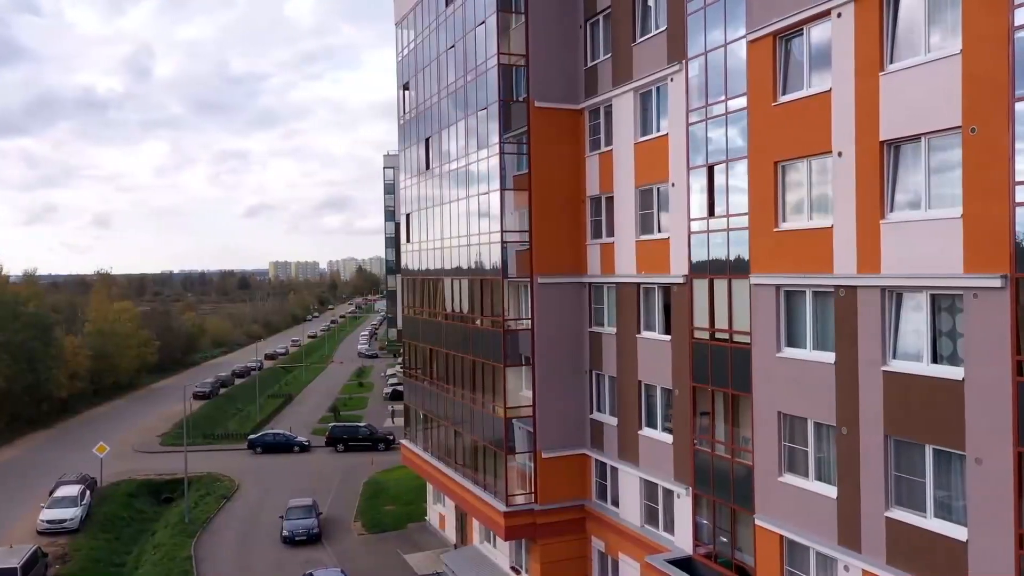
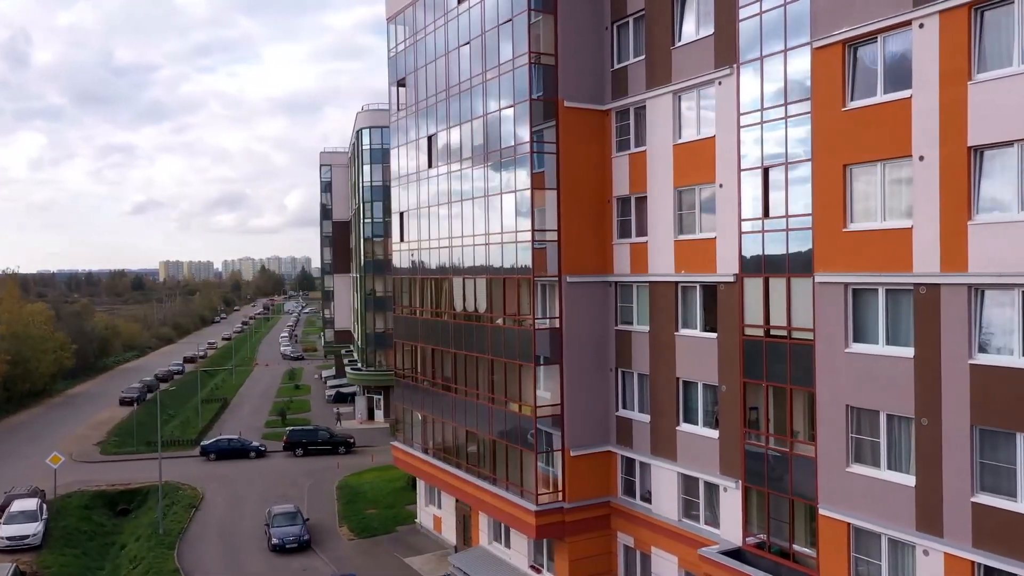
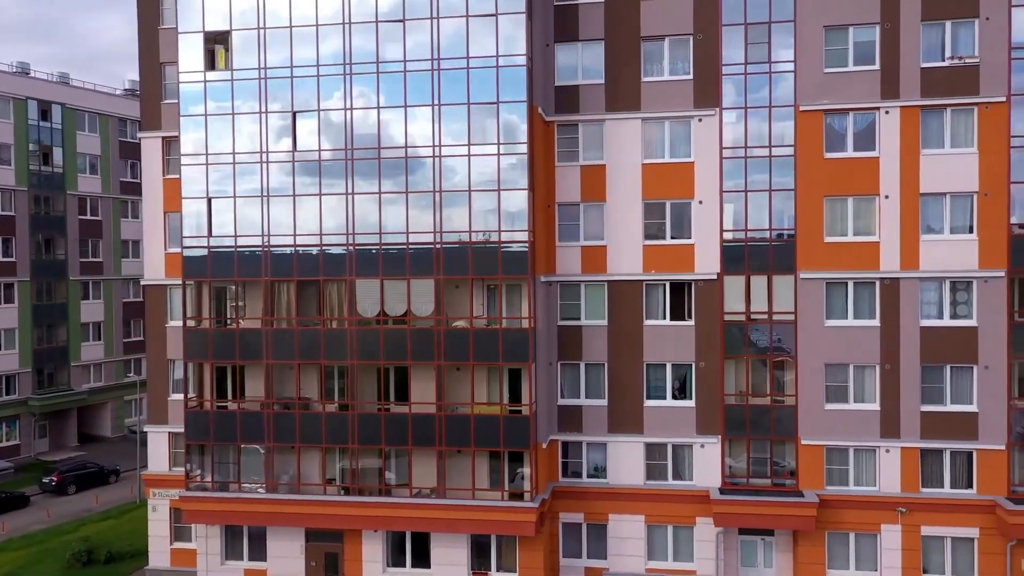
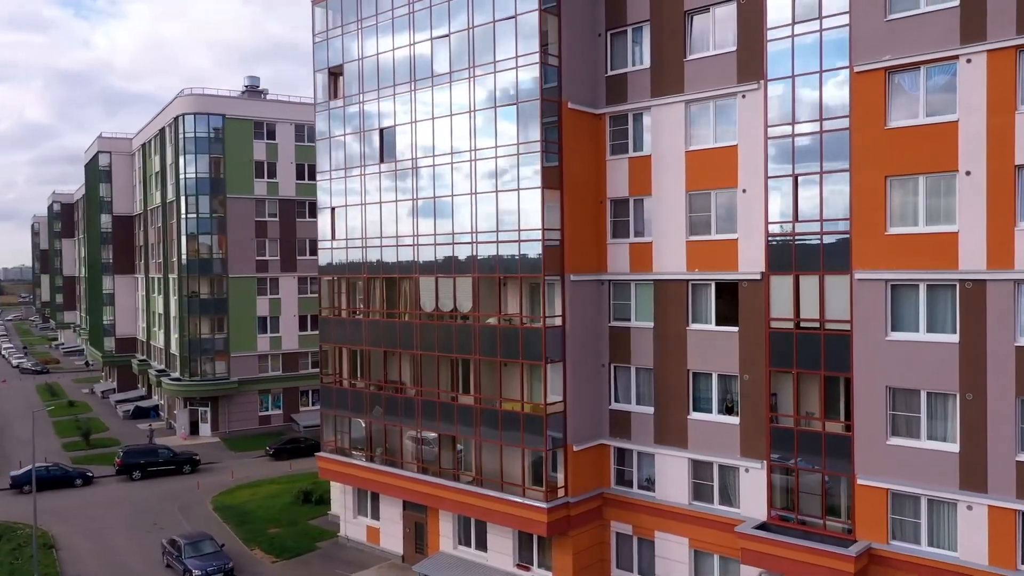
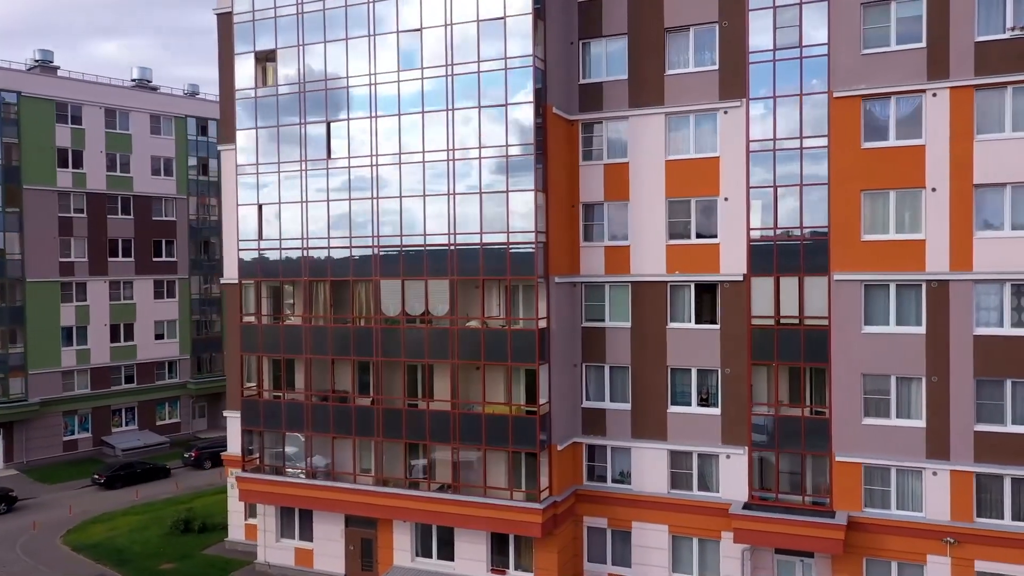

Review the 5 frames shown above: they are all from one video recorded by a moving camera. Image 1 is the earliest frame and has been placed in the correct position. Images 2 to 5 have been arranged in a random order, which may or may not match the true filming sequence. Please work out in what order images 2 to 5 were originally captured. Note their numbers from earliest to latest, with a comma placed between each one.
2, 4, 5, 3
